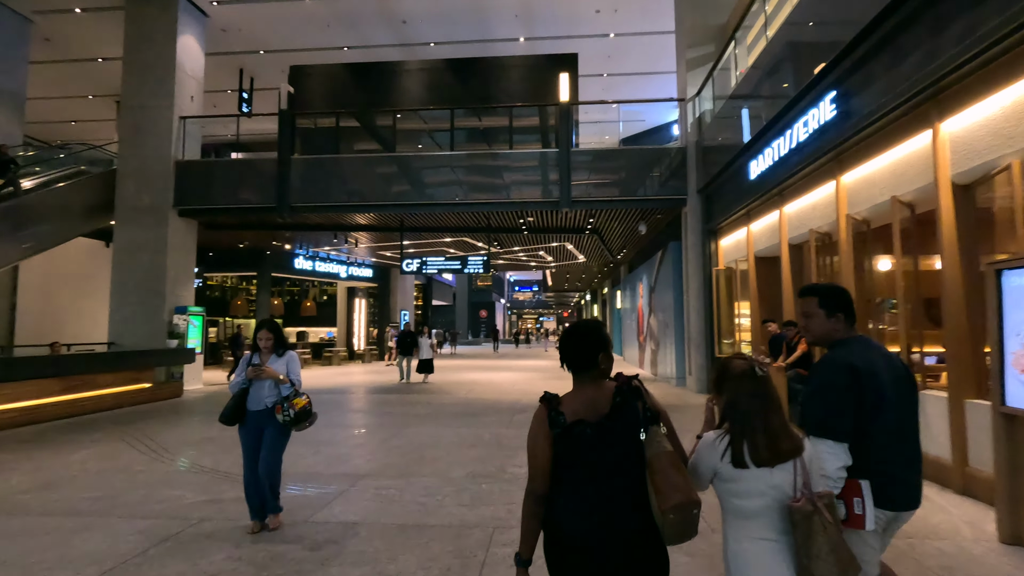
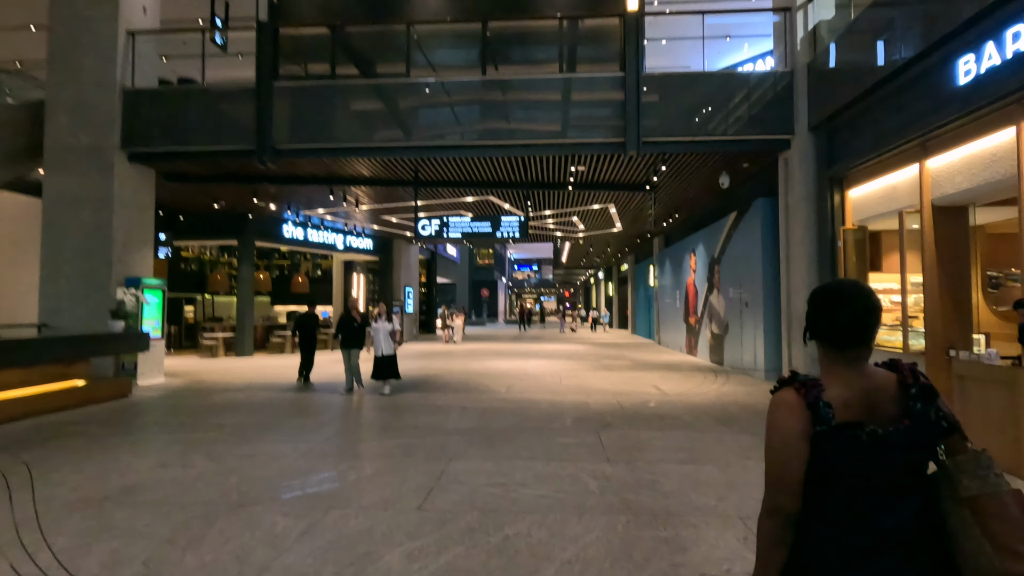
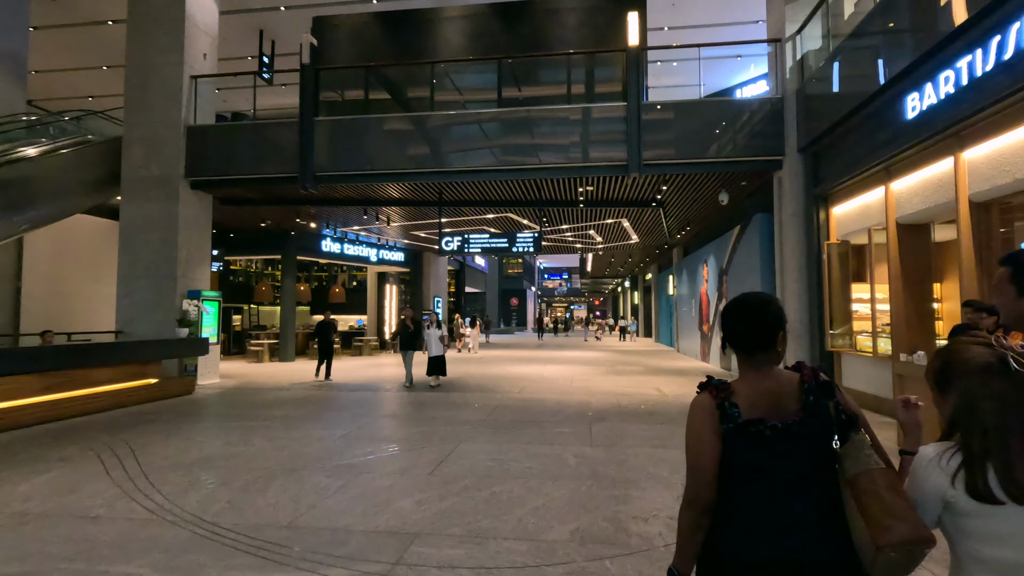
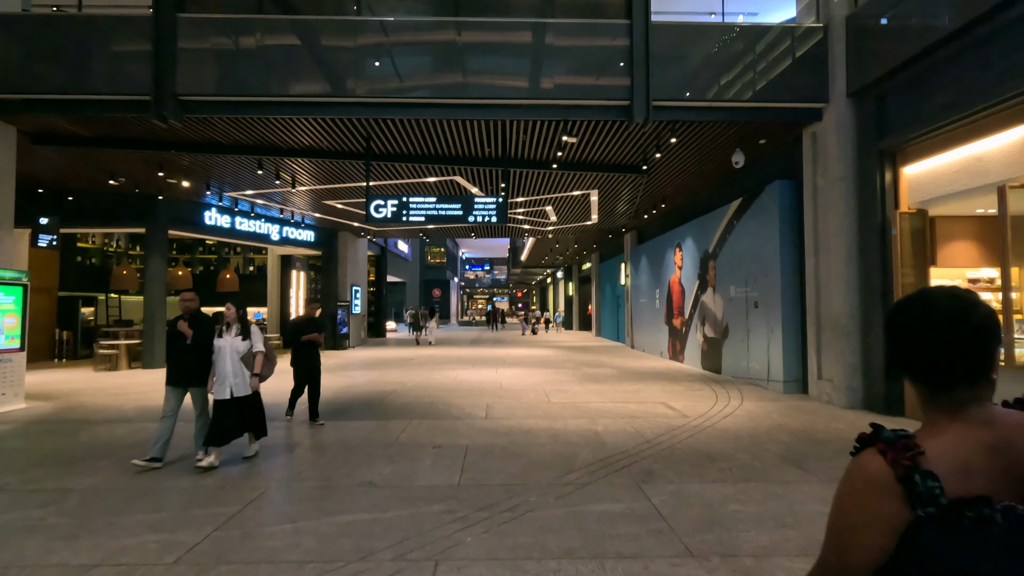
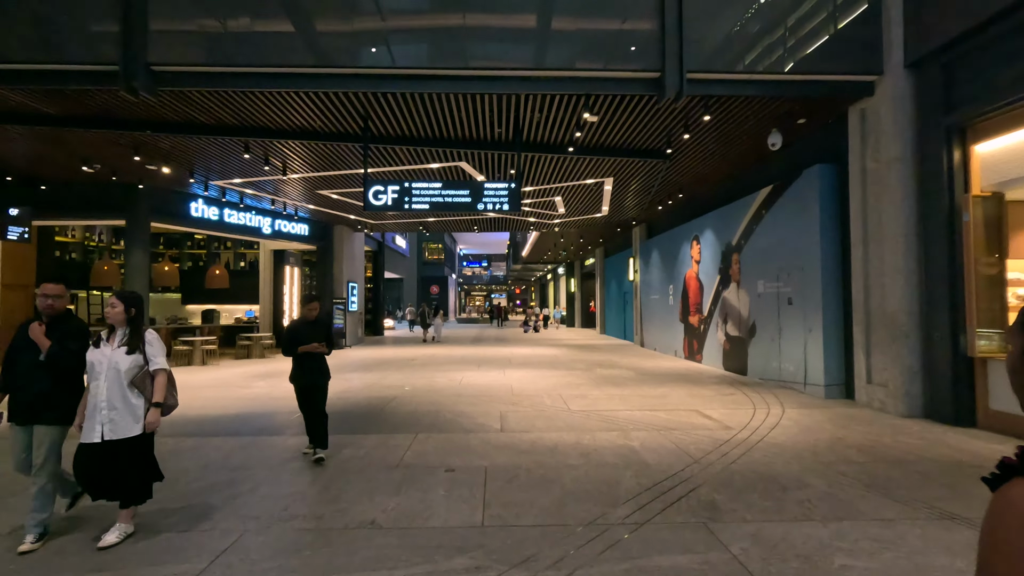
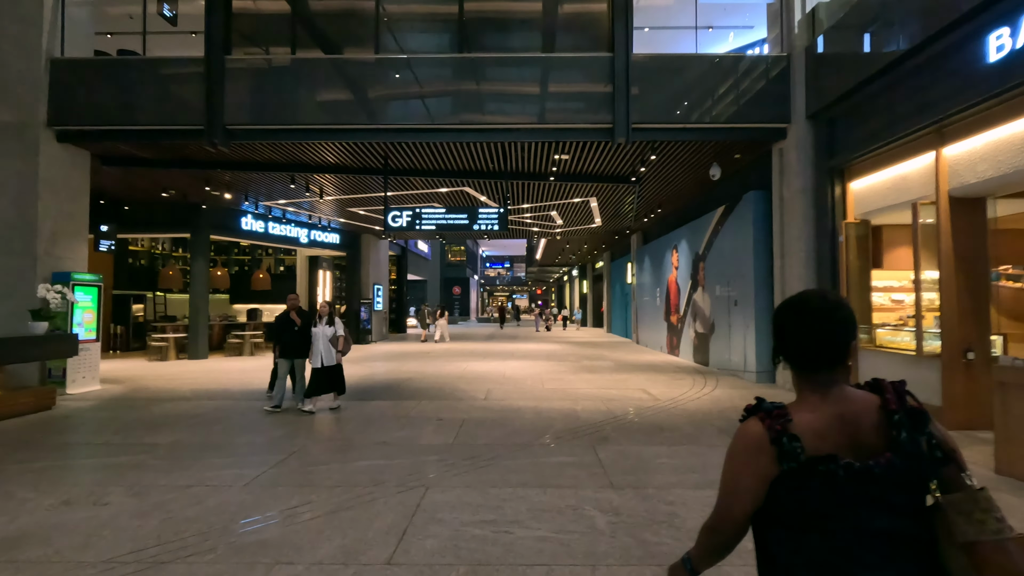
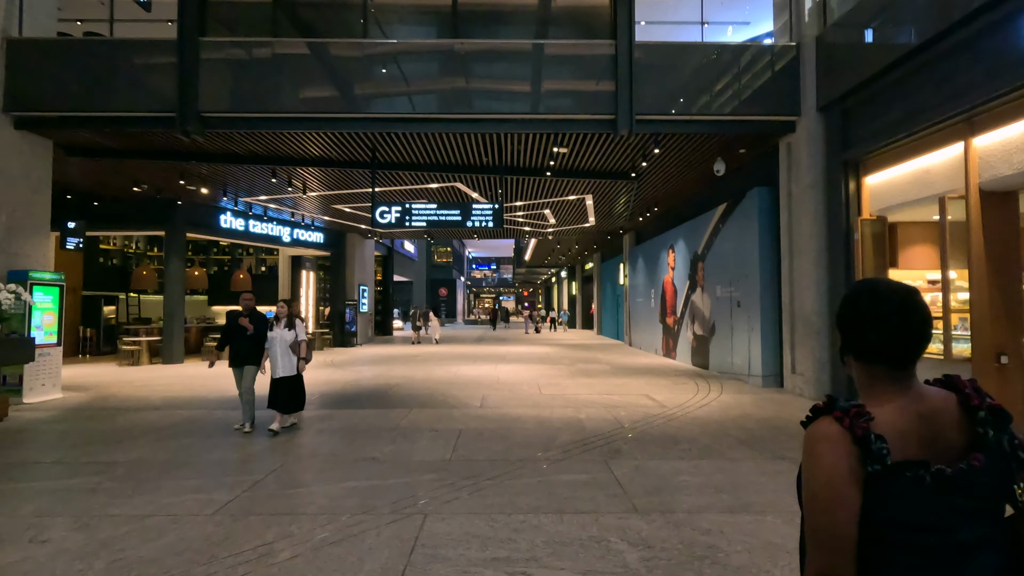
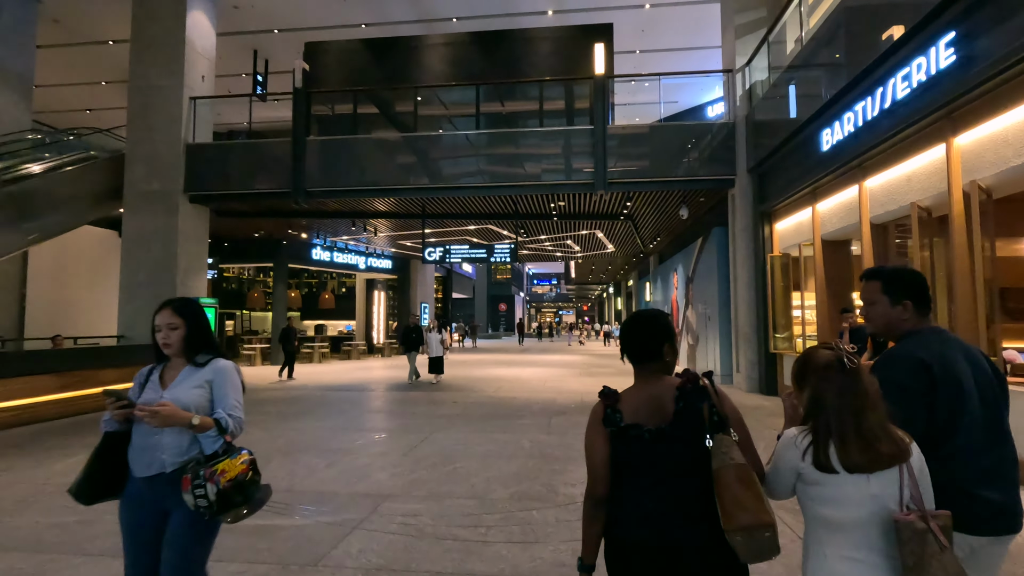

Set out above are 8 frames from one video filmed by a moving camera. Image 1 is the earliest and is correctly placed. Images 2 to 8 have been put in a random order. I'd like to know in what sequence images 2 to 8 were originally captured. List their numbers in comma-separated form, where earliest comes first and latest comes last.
8, 3, 2, 6, 7, 4, 5
